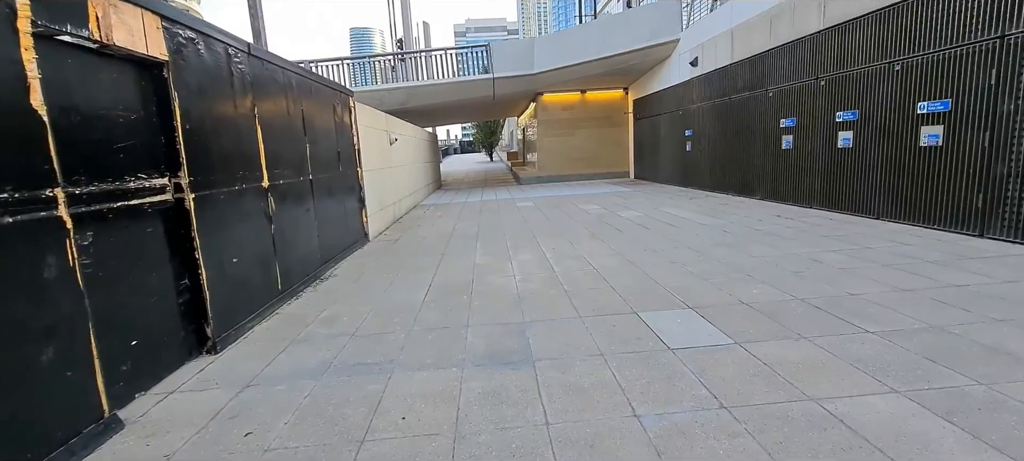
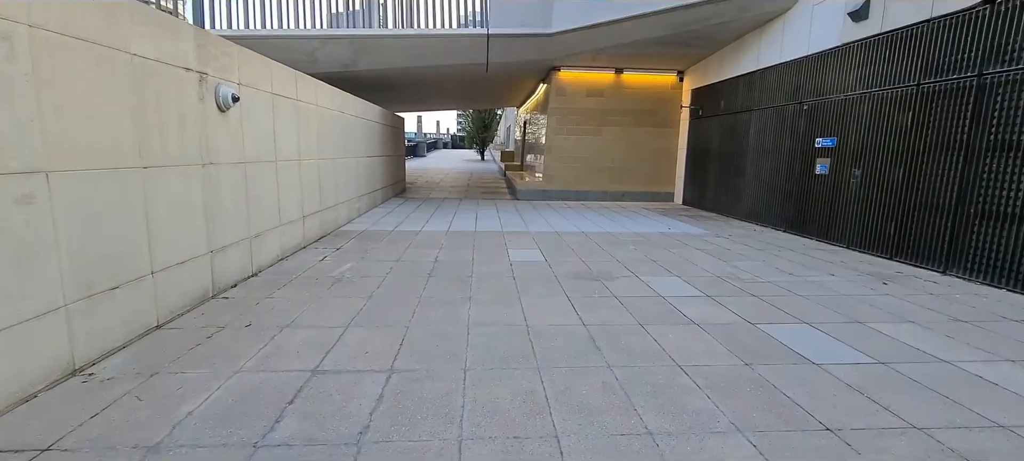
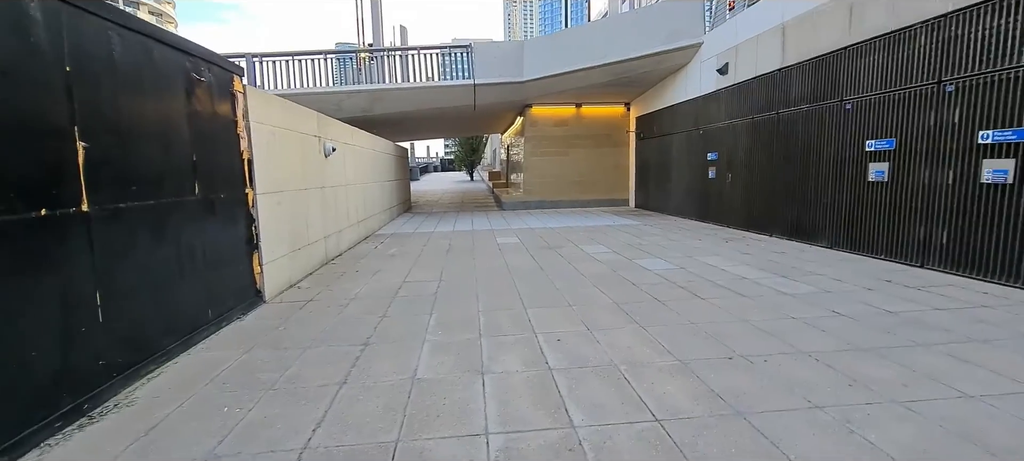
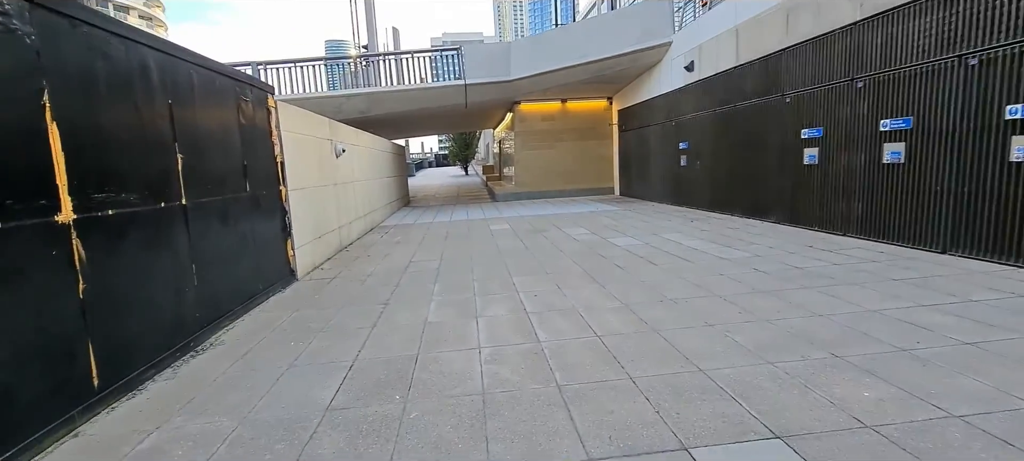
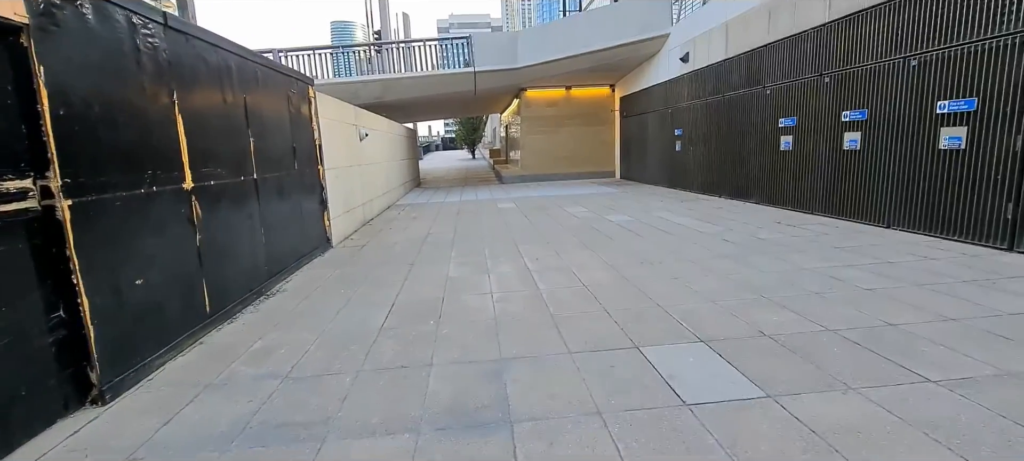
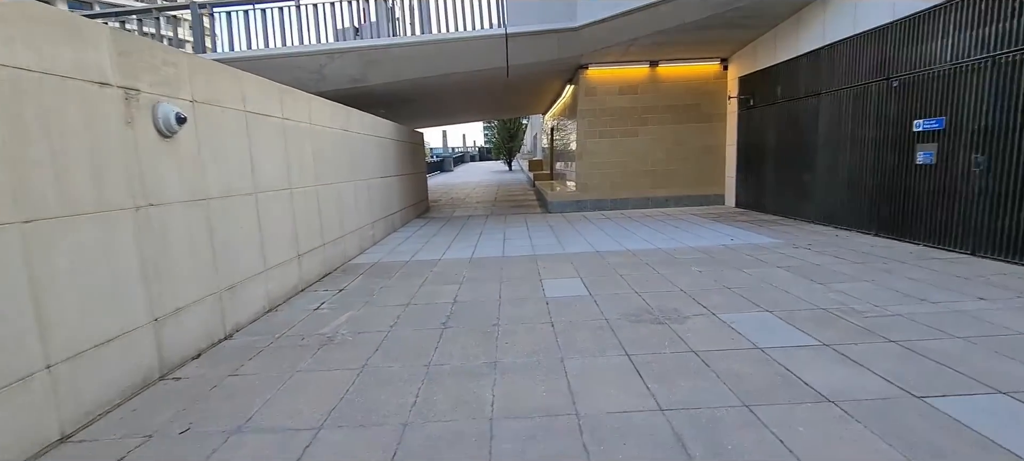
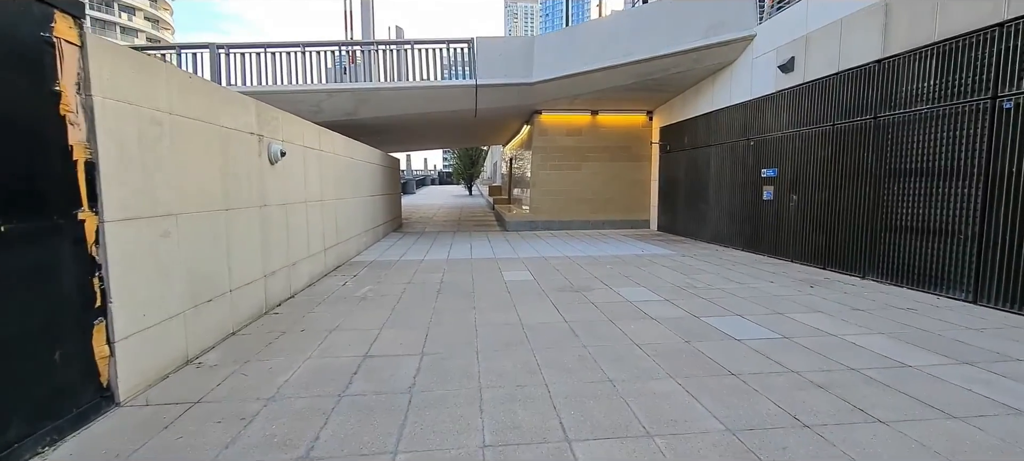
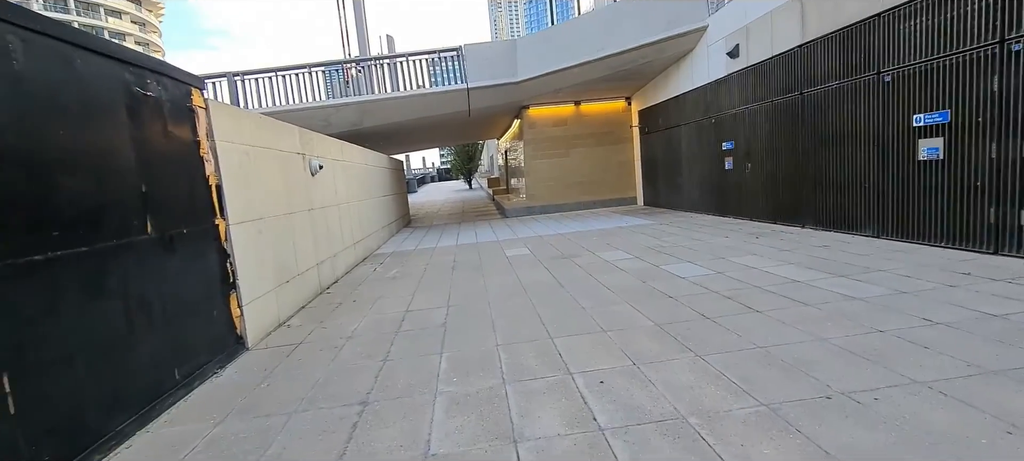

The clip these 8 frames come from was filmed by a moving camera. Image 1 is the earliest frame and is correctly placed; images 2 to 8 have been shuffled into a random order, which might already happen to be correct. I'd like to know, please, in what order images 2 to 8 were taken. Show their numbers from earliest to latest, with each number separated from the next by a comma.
5, 4, 3, 8, 7, 2, 6
